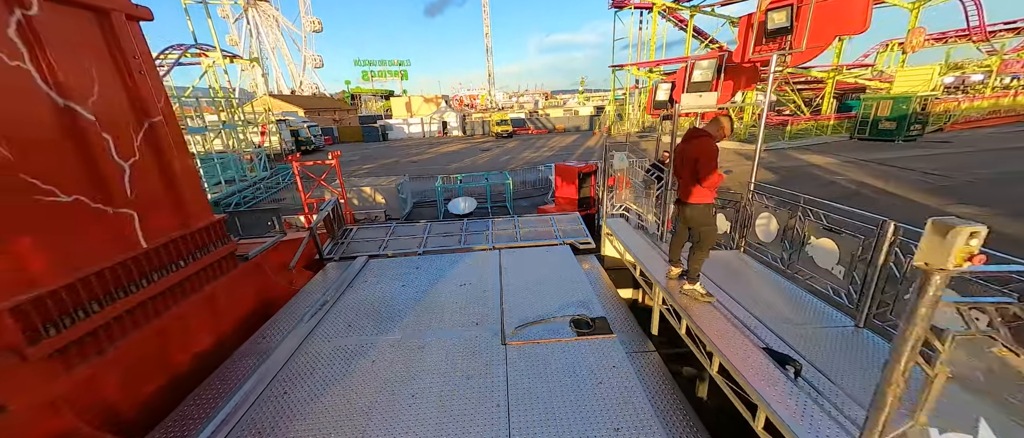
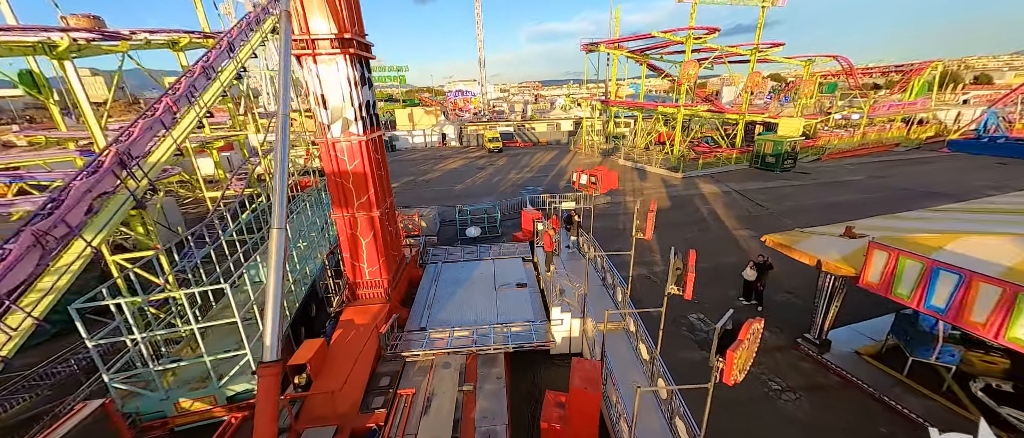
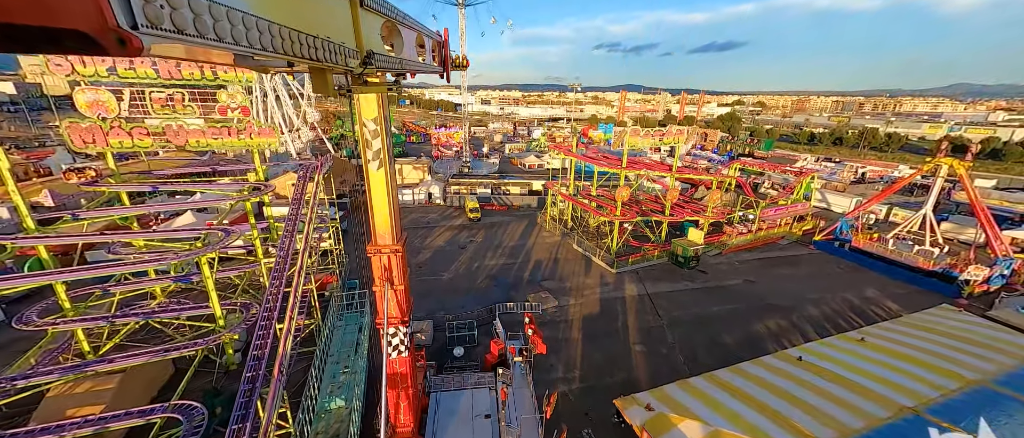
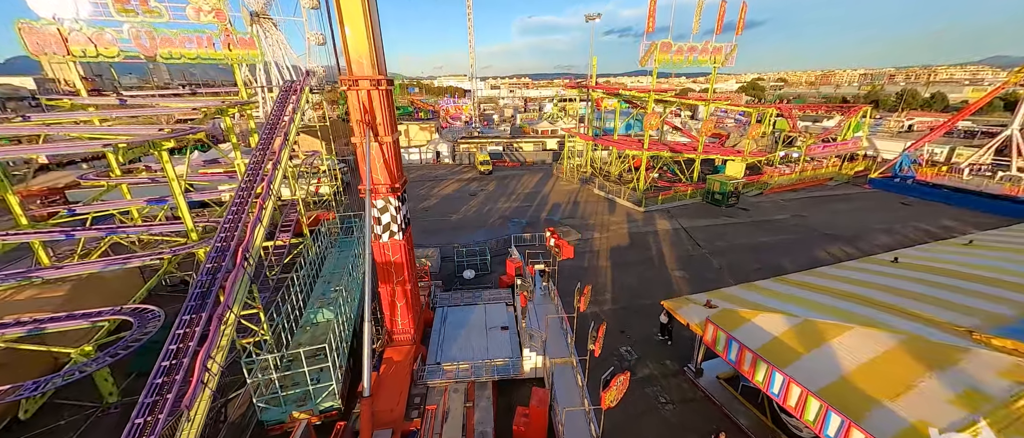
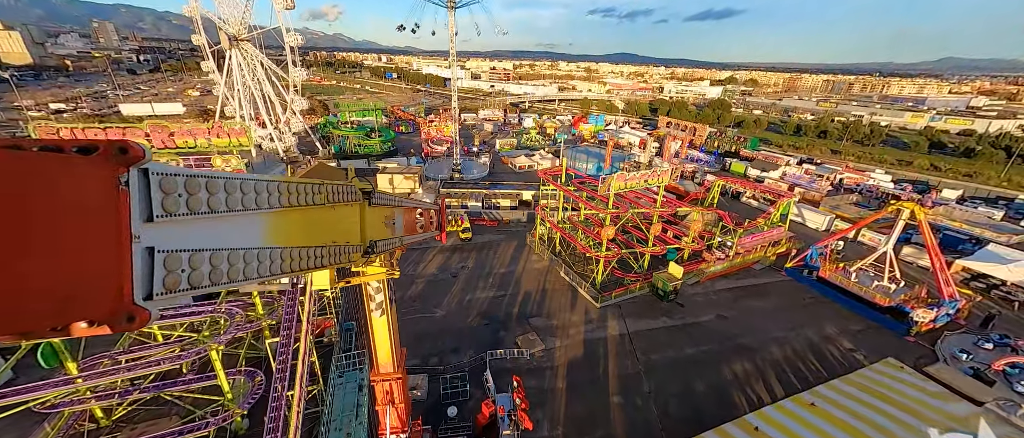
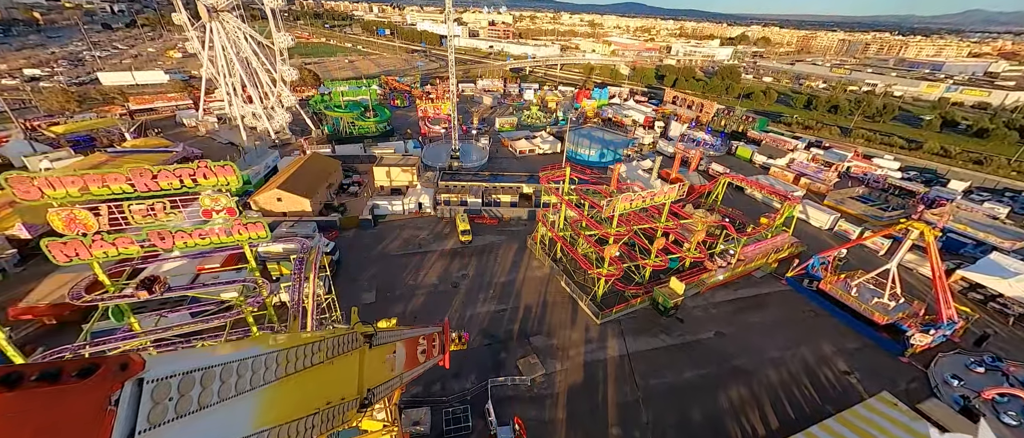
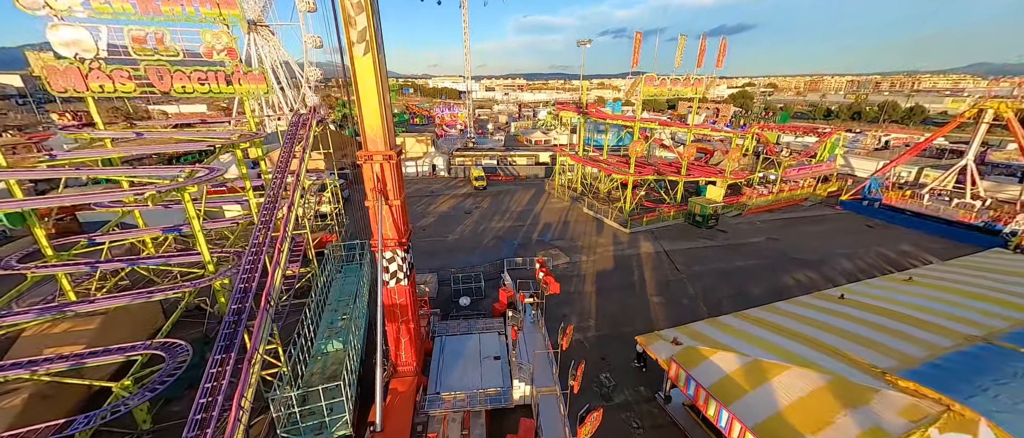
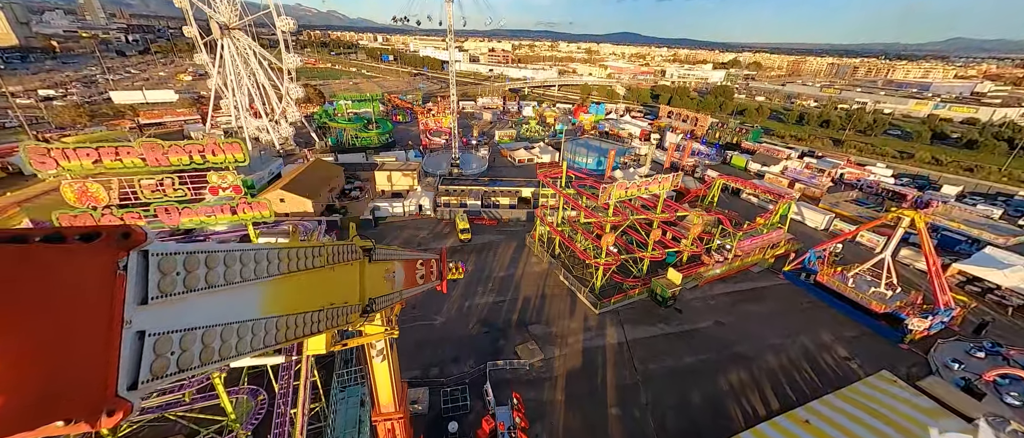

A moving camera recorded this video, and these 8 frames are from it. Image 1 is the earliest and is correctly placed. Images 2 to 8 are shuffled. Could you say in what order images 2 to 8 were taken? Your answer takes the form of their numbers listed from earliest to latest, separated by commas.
2, 4, 7, 3, 5, 8, 6
